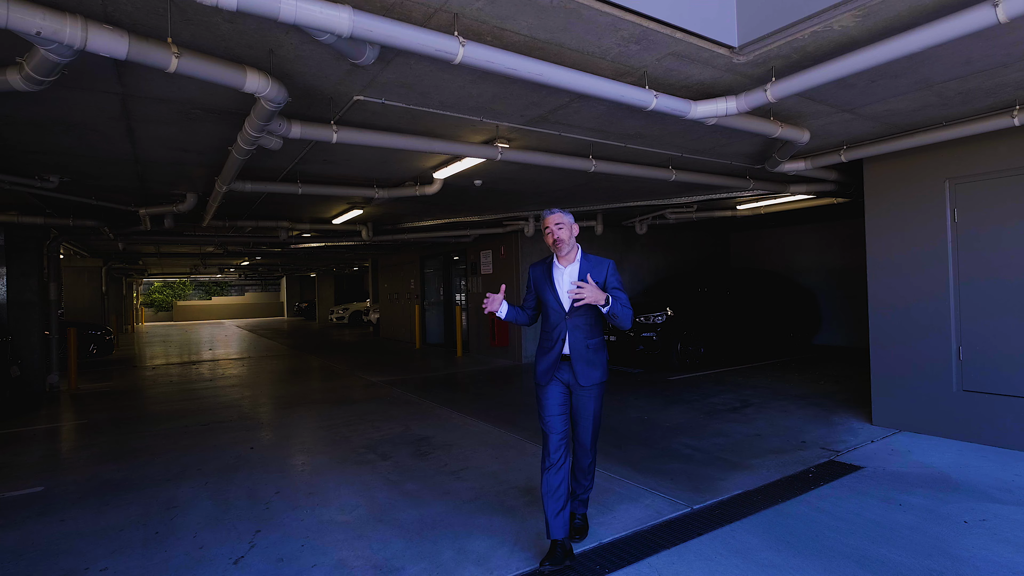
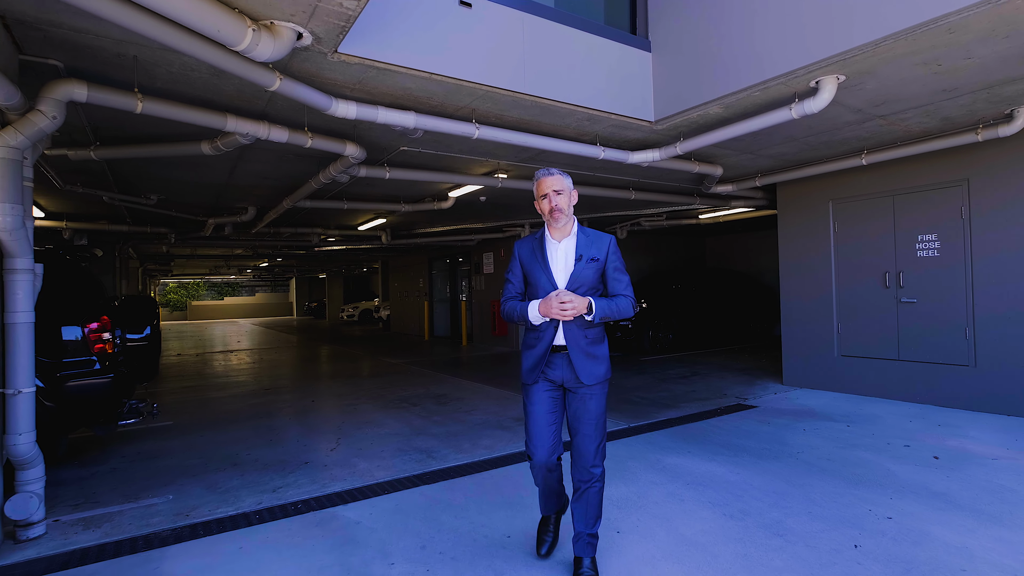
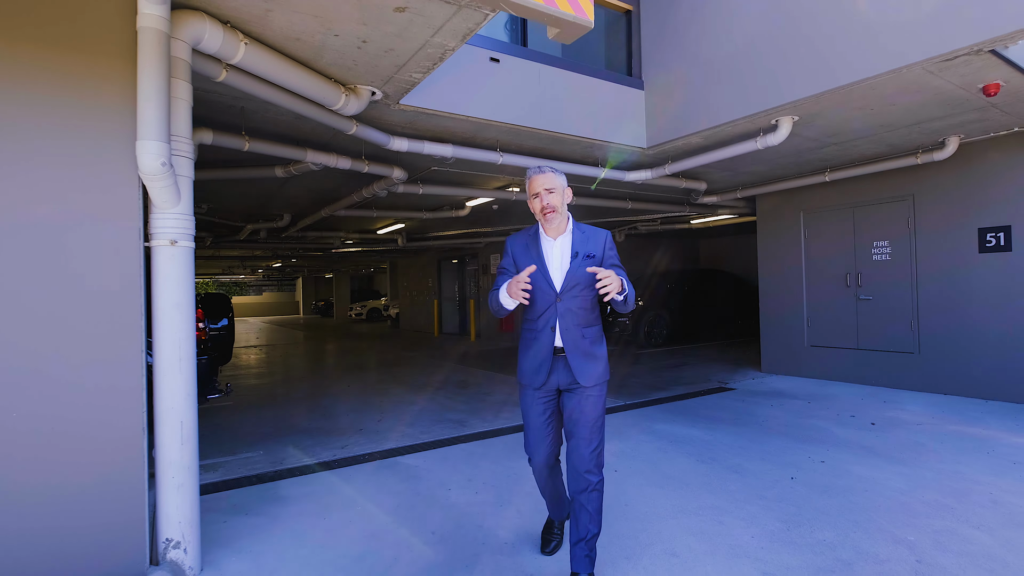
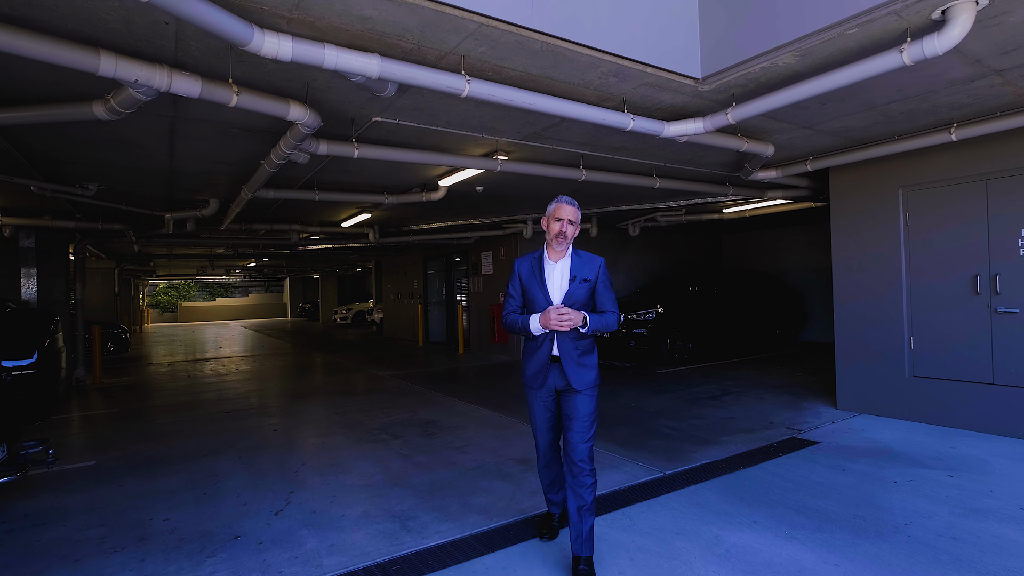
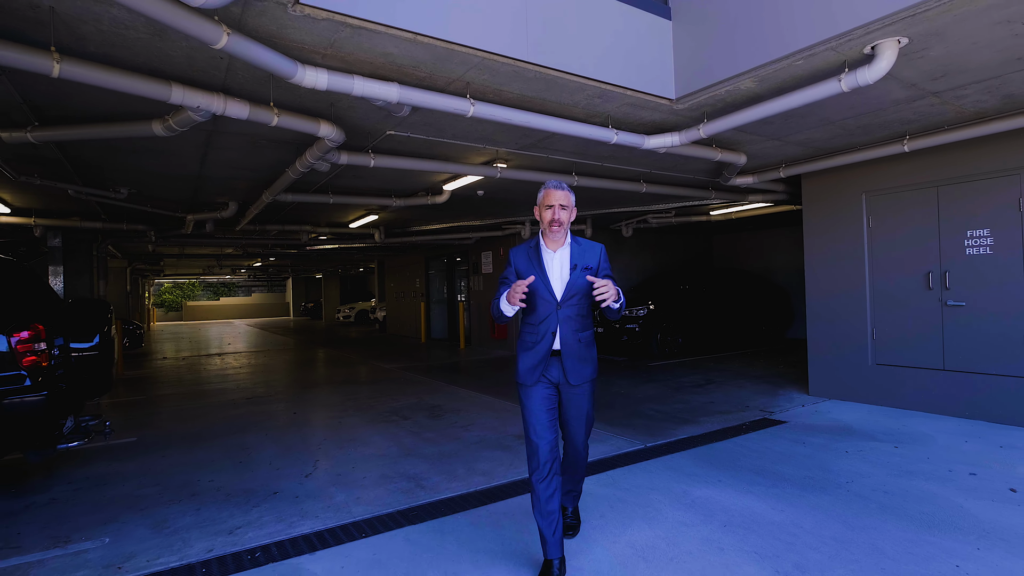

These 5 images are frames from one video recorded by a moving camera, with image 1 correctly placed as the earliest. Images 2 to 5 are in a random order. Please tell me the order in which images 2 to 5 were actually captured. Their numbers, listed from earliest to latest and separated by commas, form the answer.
4, 5, 2, 3
